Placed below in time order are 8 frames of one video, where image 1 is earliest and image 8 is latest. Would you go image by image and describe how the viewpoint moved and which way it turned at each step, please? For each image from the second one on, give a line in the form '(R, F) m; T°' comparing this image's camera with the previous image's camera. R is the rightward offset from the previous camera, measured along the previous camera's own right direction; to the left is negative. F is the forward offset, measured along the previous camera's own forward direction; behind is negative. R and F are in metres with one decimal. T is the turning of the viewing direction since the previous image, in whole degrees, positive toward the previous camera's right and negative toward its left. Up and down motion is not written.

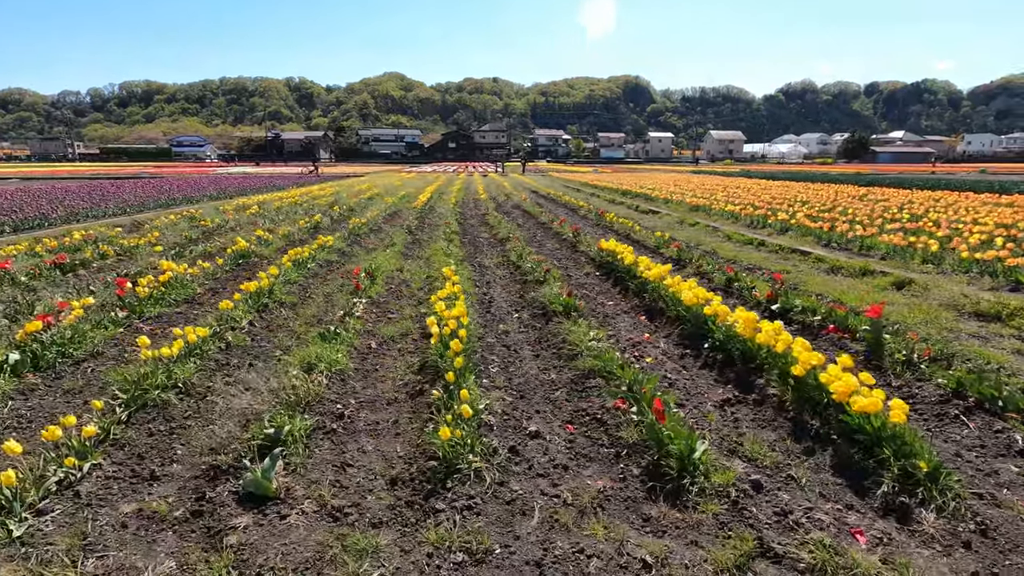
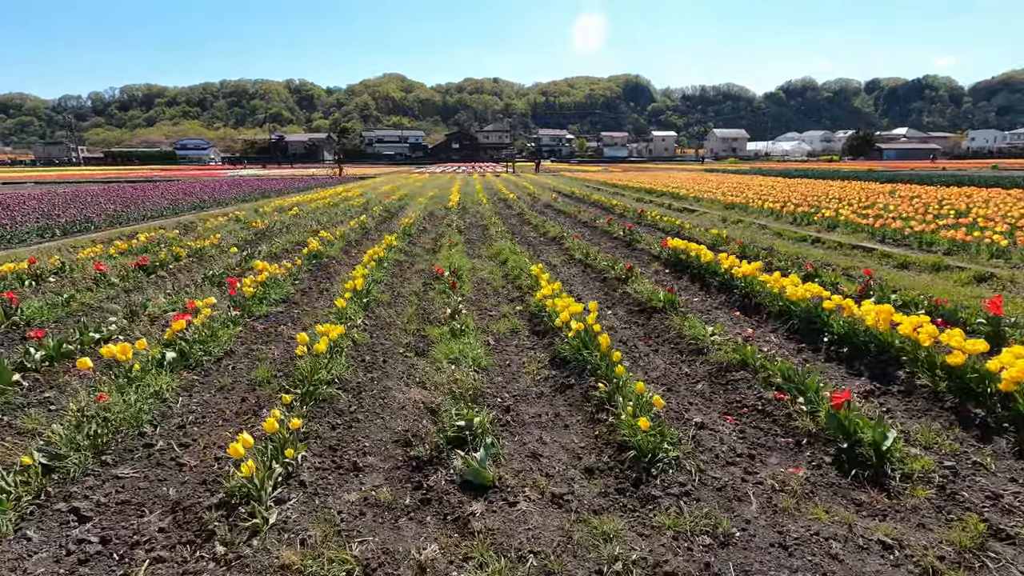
(-1.2, -0.1) m; 0°
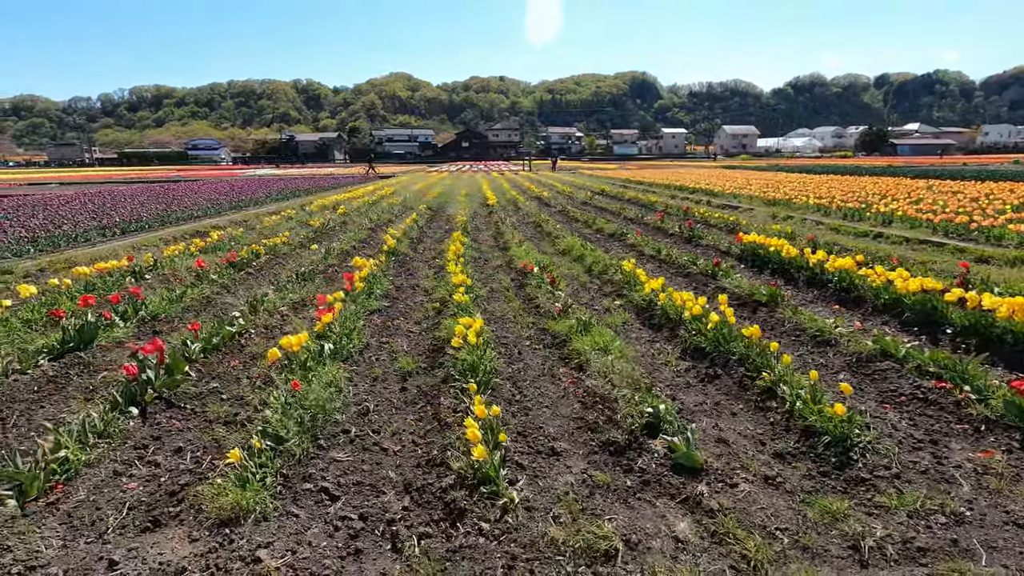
(-1.2, -0.1) m; -1°
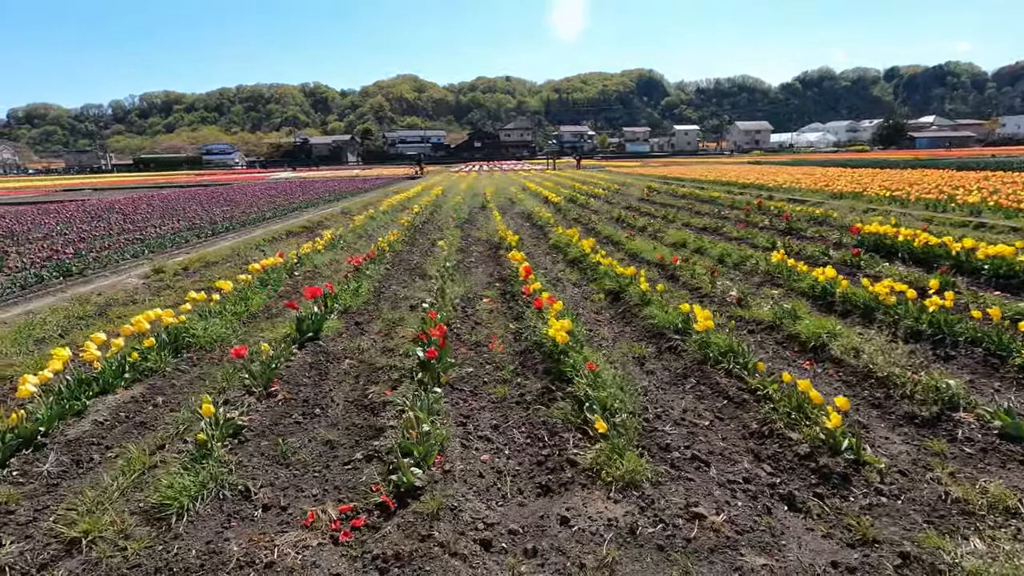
(-2.0, -0.2) m; -1°
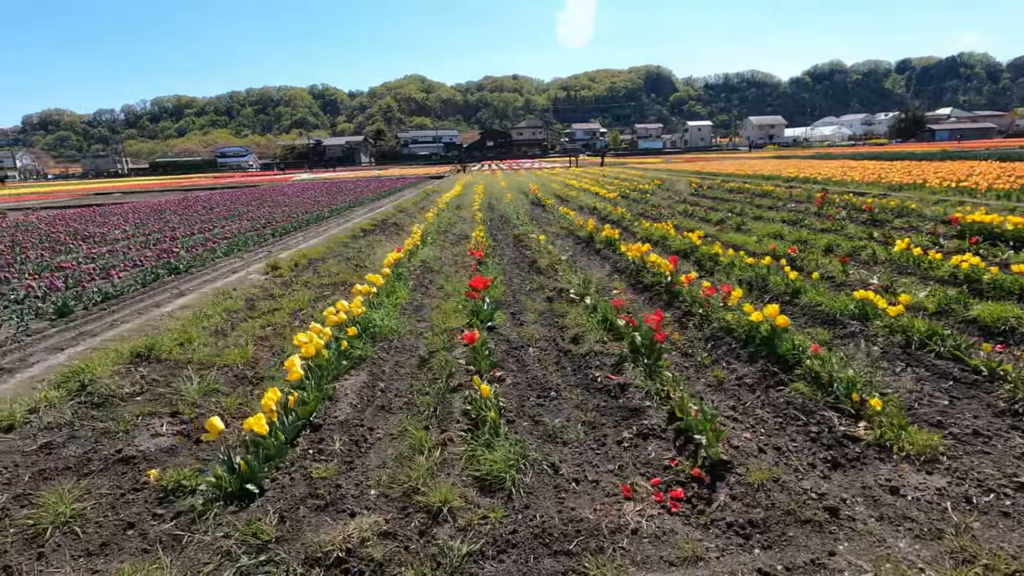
(-1.6, -0.1) m; -1°
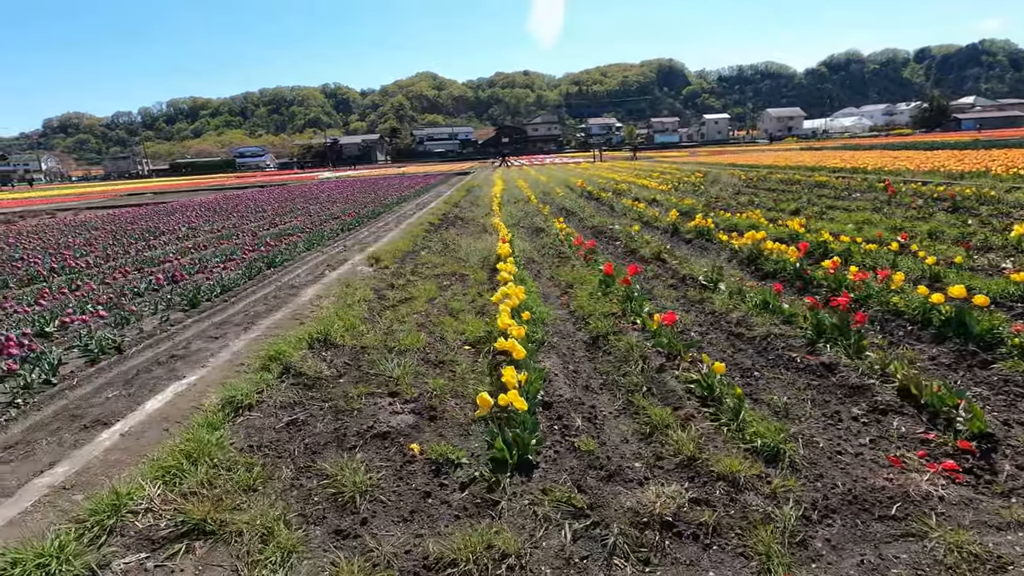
(-1.4, -0.1) m; -1°
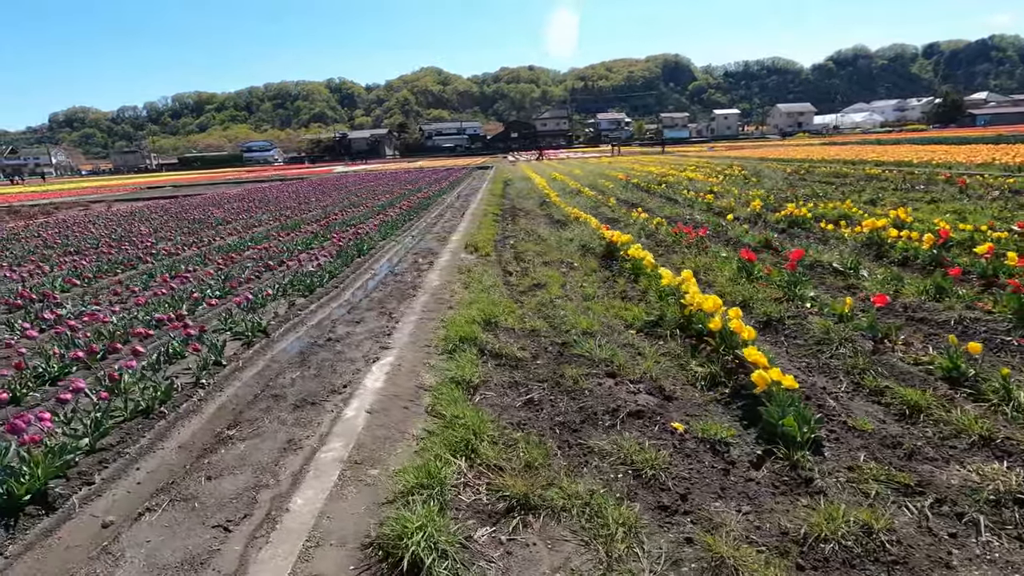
(-1.6, +0.1) m; 0°
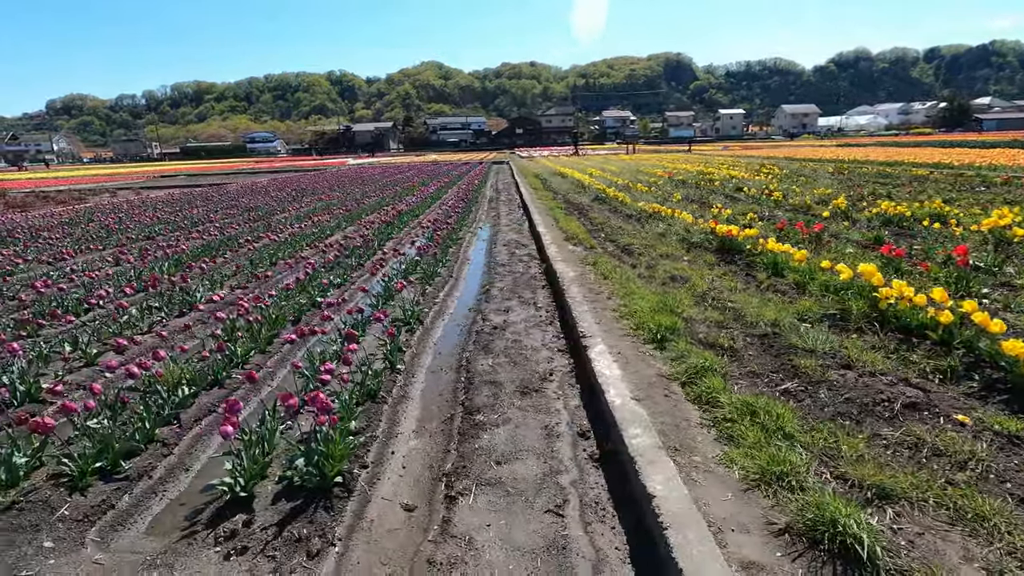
(-1.7, +0.1) m; 0°
